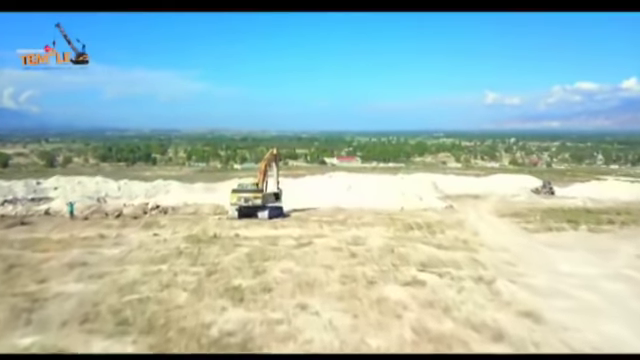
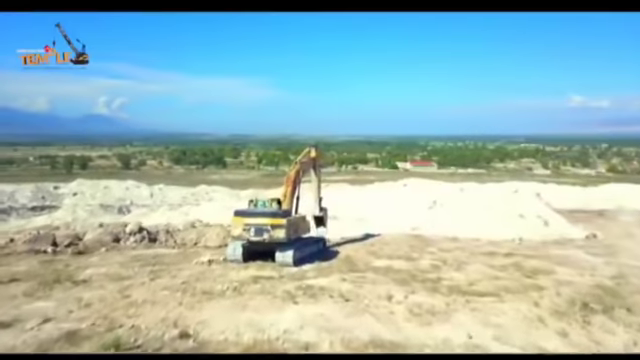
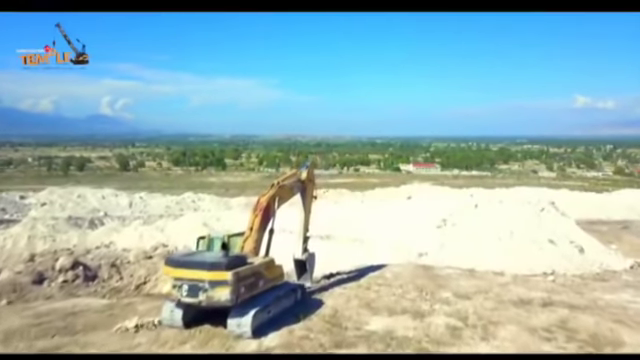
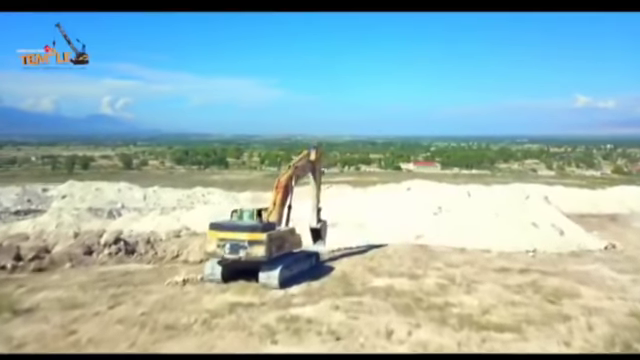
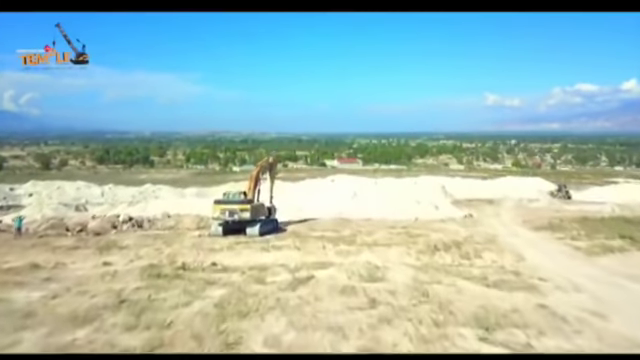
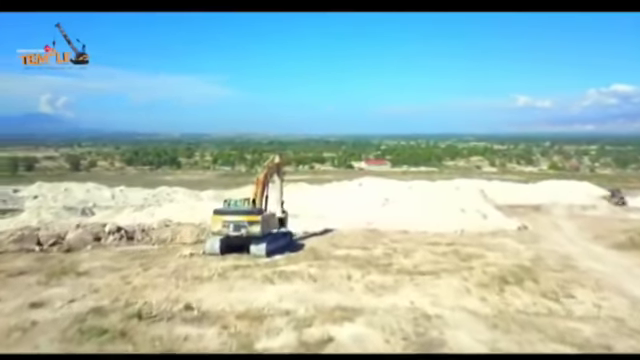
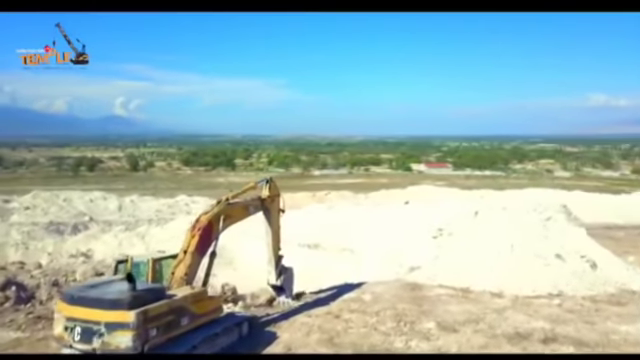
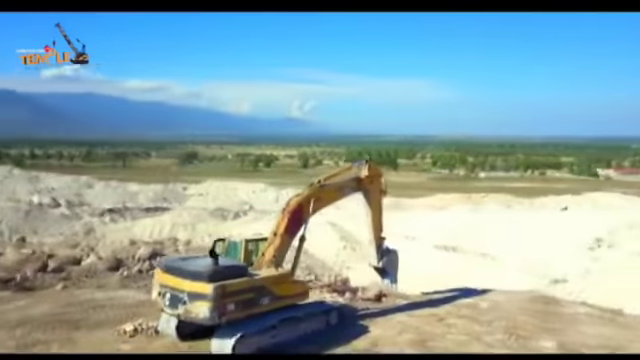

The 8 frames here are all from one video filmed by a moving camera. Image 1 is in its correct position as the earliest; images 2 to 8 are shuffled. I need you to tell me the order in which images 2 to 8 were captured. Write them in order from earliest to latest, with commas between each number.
5, 6, 2, 4, 3, 7, 8
